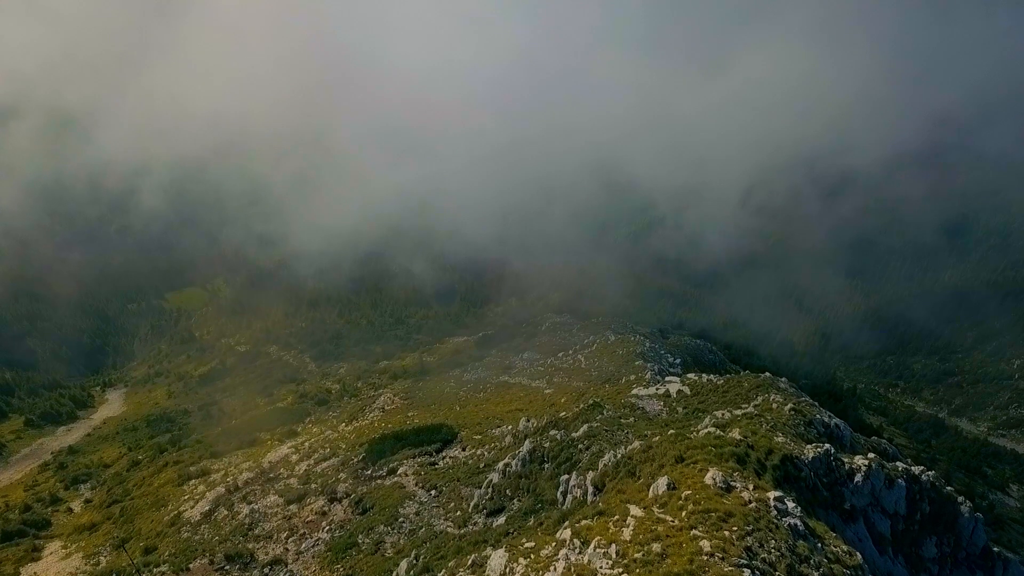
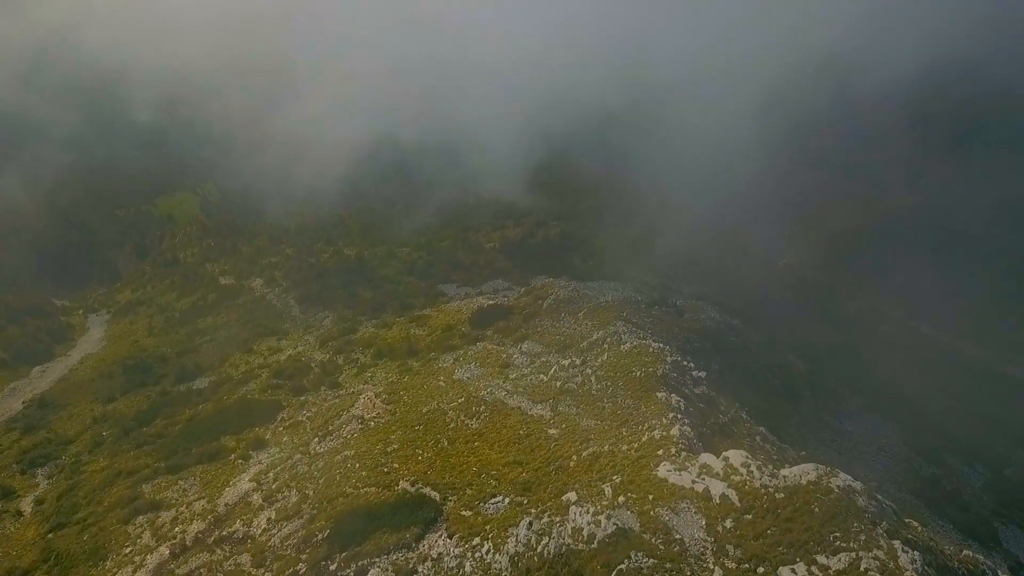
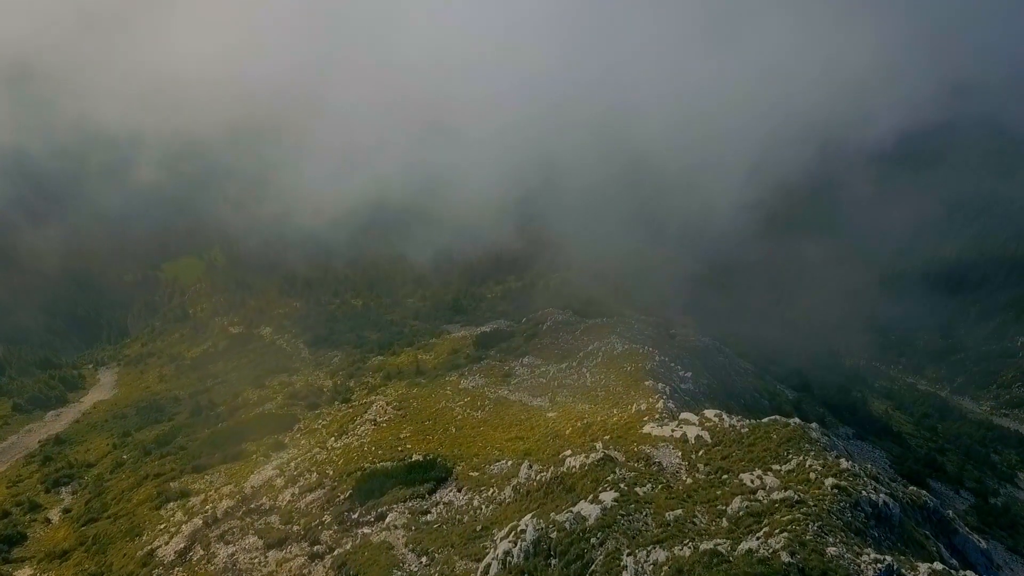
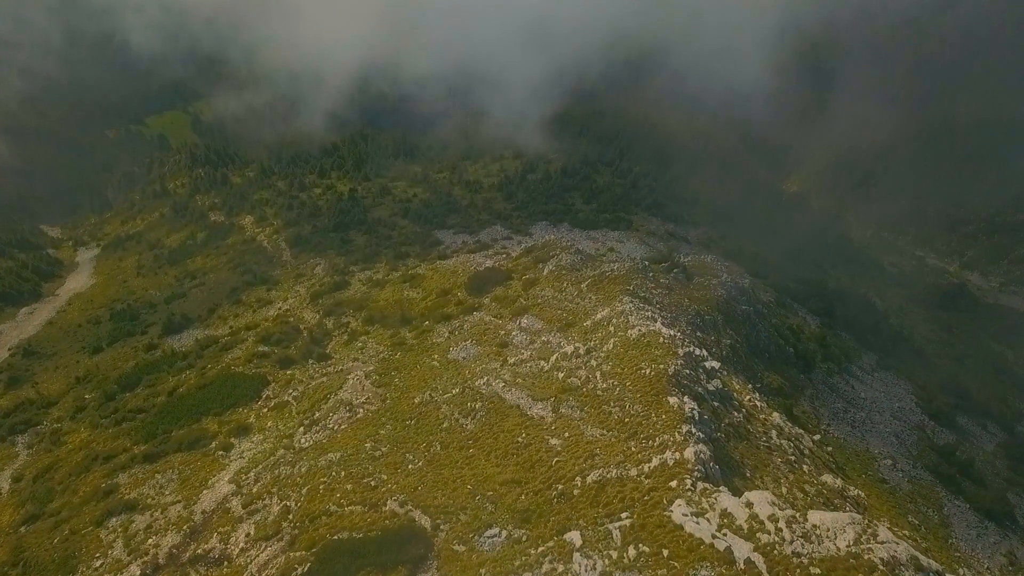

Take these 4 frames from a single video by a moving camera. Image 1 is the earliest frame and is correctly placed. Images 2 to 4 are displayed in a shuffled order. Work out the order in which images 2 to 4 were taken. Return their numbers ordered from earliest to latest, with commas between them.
3, 2, 4
